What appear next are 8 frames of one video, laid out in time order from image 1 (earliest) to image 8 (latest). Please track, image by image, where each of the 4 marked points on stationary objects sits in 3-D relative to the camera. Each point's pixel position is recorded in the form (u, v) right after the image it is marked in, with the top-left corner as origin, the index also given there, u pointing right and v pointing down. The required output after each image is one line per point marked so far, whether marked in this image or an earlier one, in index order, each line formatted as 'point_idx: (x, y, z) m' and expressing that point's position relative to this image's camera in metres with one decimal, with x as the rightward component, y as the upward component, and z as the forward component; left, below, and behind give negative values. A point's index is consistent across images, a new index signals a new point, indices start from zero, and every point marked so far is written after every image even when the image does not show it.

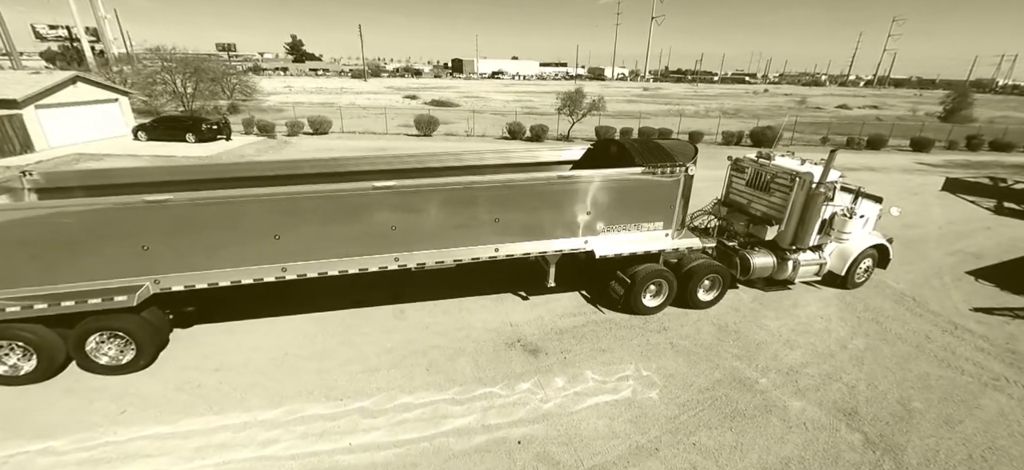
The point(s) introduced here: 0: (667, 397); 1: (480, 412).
0: (+1.9, -2.0, +6.1) m
1: (-0.3, -2.0, +5.5) m
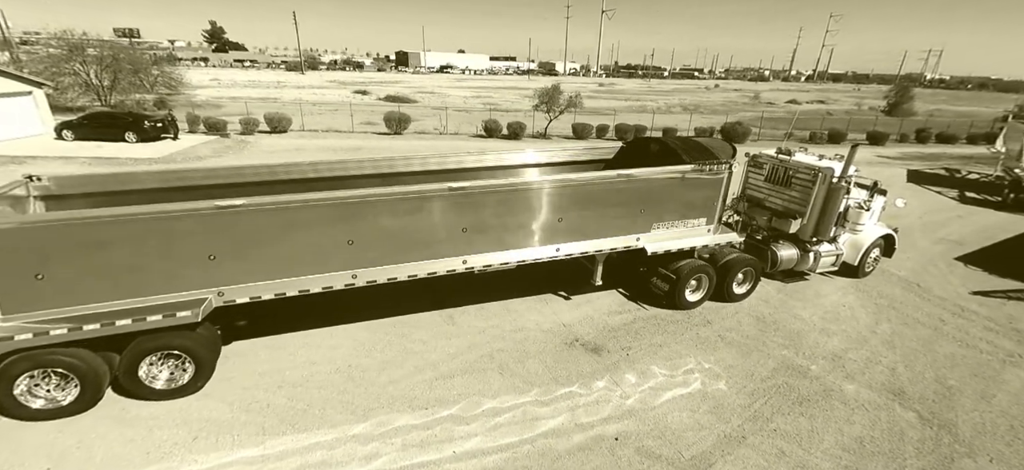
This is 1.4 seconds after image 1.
0: (+2.9, -1.9, +6.4) m
1: (+0.7, -2.0, +5.7) m
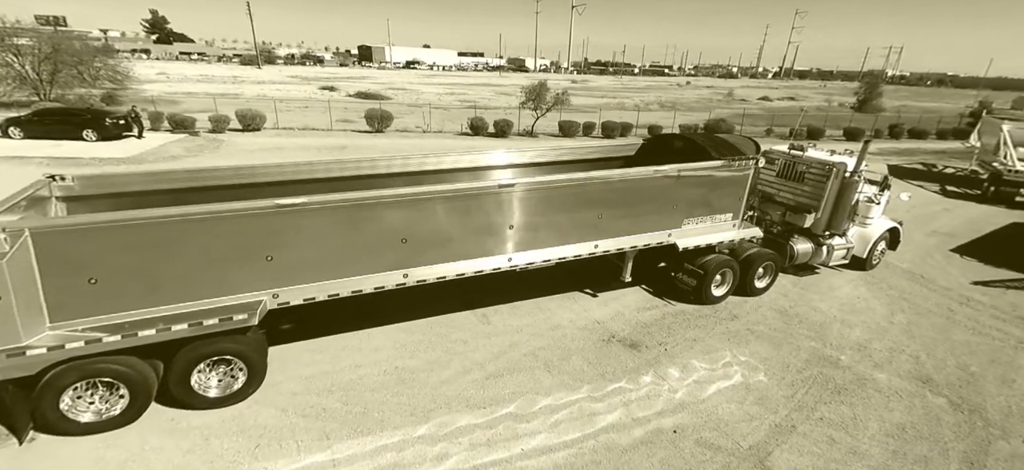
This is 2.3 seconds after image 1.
0: (+3.5, -1.9, +6.6) m
1: (+1.3, -2.0, +5.8) m
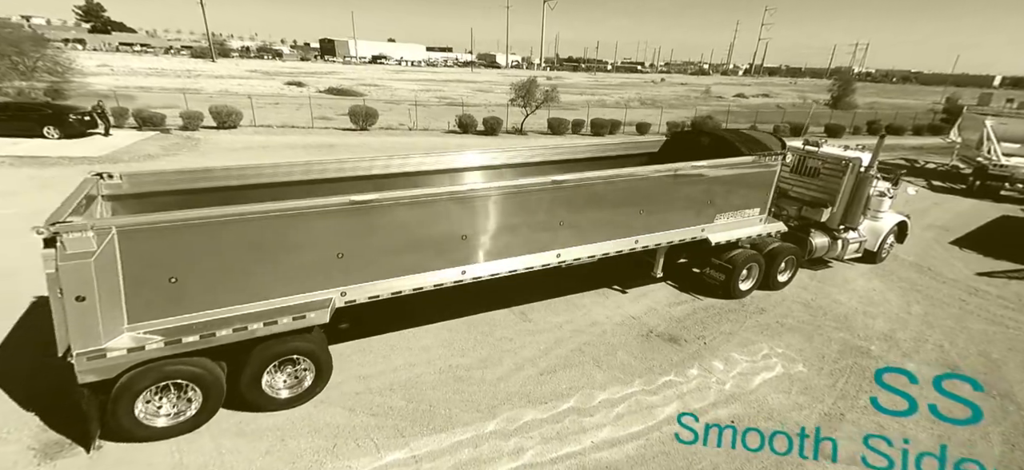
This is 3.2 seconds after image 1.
0: (+4.1, -1.8, +6.8) m
1: (+2.0, -2.0, +5.9) m
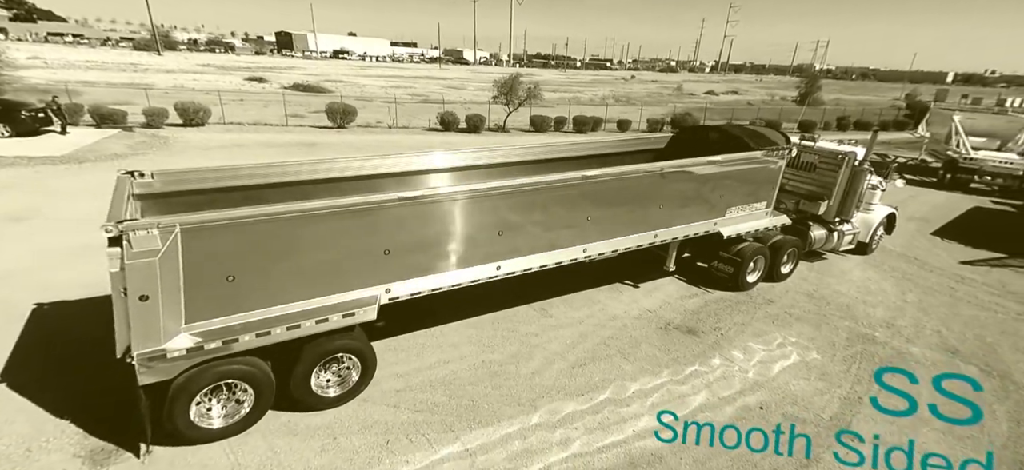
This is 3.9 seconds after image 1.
0: (+4.5, -1.7, +7.1) m
1: (+2.4, -1.9, +6.1) m
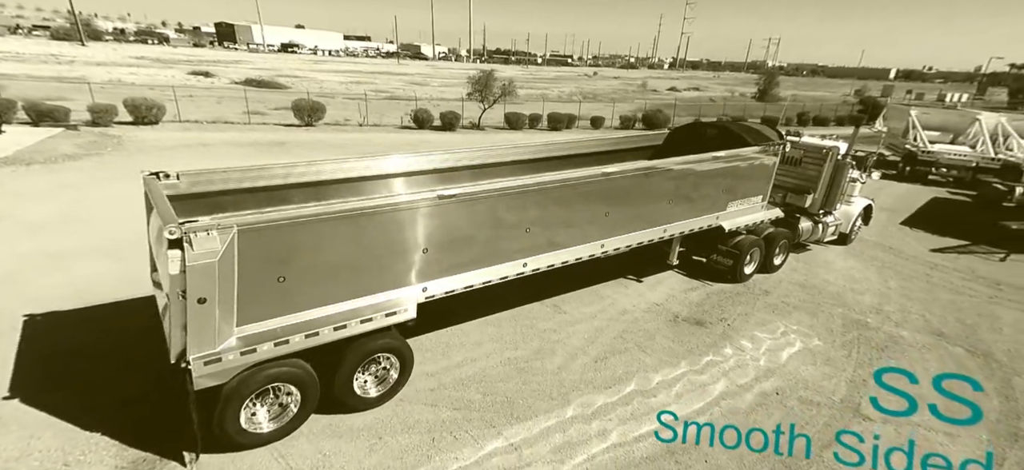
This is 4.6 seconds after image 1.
0: (+4.7, -1.6, +7.5) m
1: (+2.7, -1.8, +6.4) m
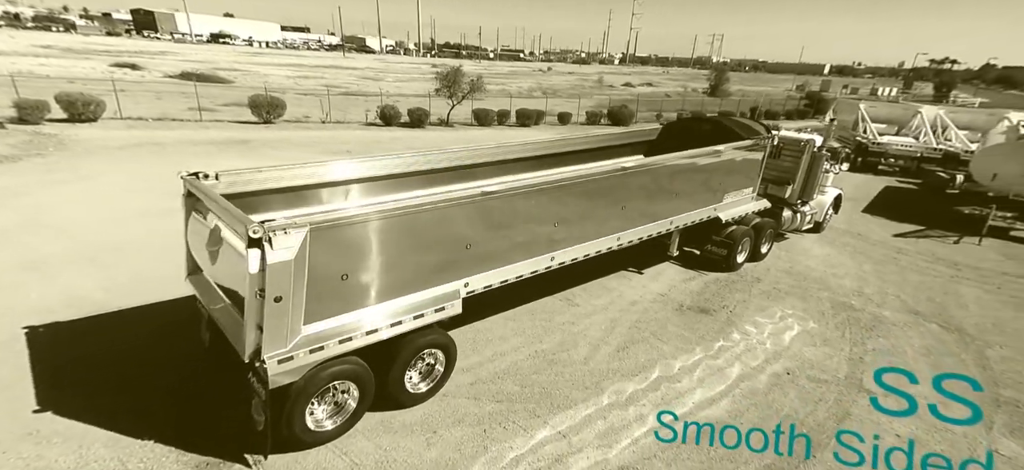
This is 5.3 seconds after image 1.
0: (+5.0, -1.4, +8.1) m
1: (+3.1, -1.7, +6.8) m
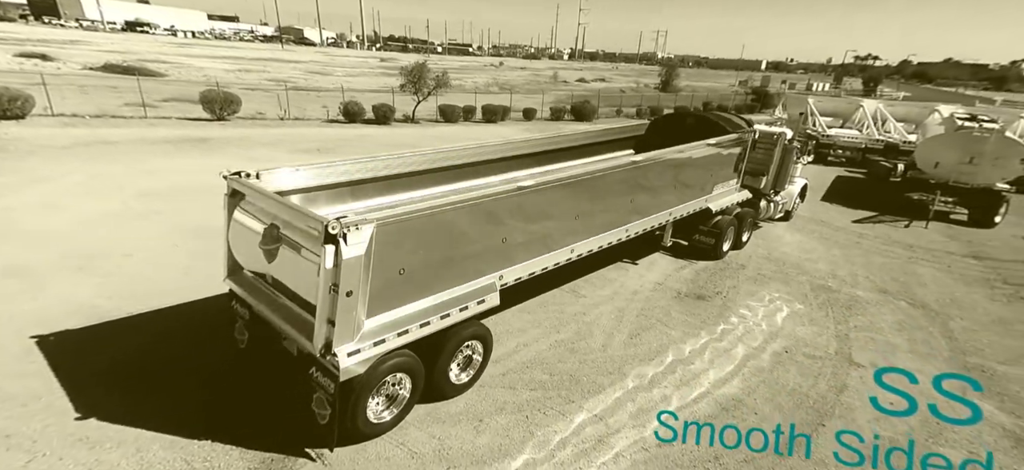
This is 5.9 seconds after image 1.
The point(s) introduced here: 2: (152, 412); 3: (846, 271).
0: (+5.2, -1.2, +8.8) m
1: (+3.4, -1.6, +7.4) m
2: (-3.5, -1.8, +4.8) m
3: (+7.1, -0.8, +10.5) m
